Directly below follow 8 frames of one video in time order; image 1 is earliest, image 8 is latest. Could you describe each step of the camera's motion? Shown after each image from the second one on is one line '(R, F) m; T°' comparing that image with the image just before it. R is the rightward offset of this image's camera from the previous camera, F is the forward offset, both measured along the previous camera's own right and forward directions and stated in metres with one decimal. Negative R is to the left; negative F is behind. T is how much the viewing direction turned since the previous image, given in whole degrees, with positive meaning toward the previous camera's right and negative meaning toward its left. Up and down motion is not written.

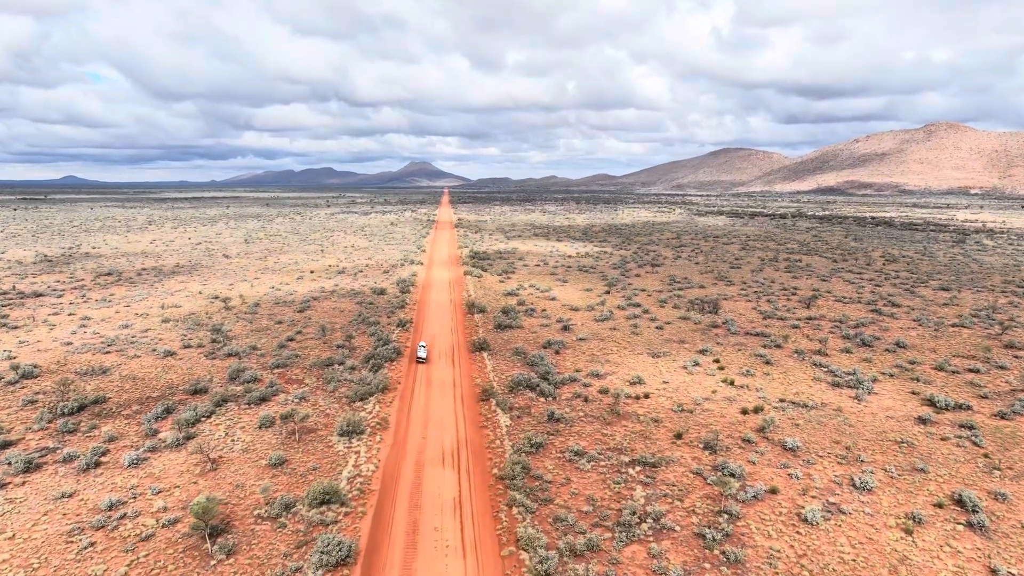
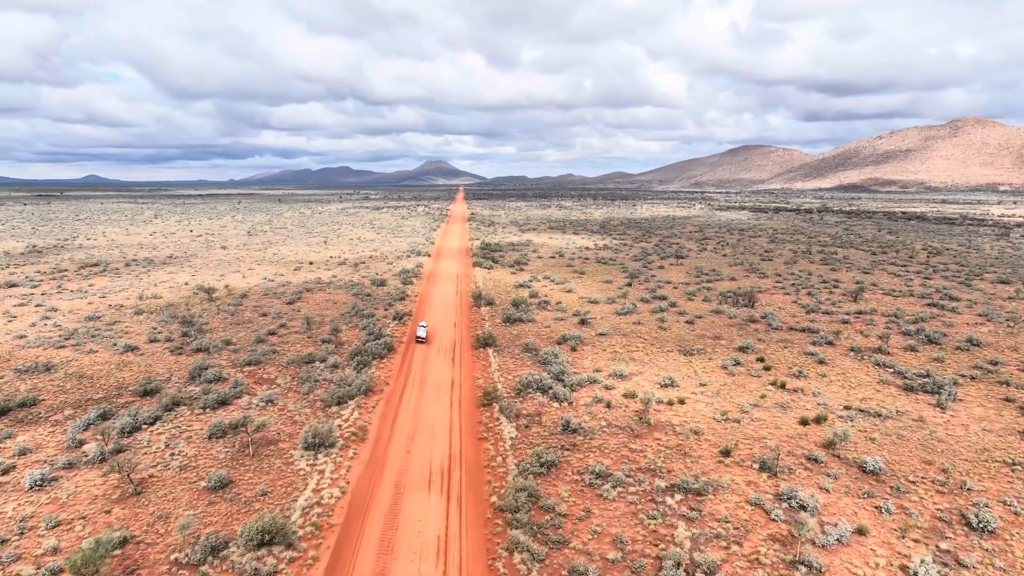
(+0.2, +4.1) m; -1°
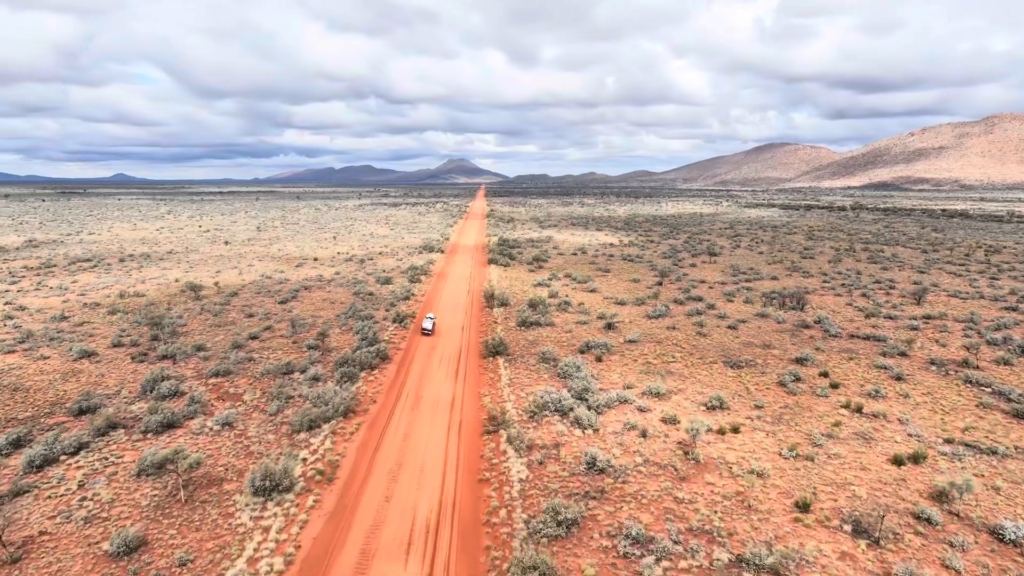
(+0.2, +4.0) m; -2°
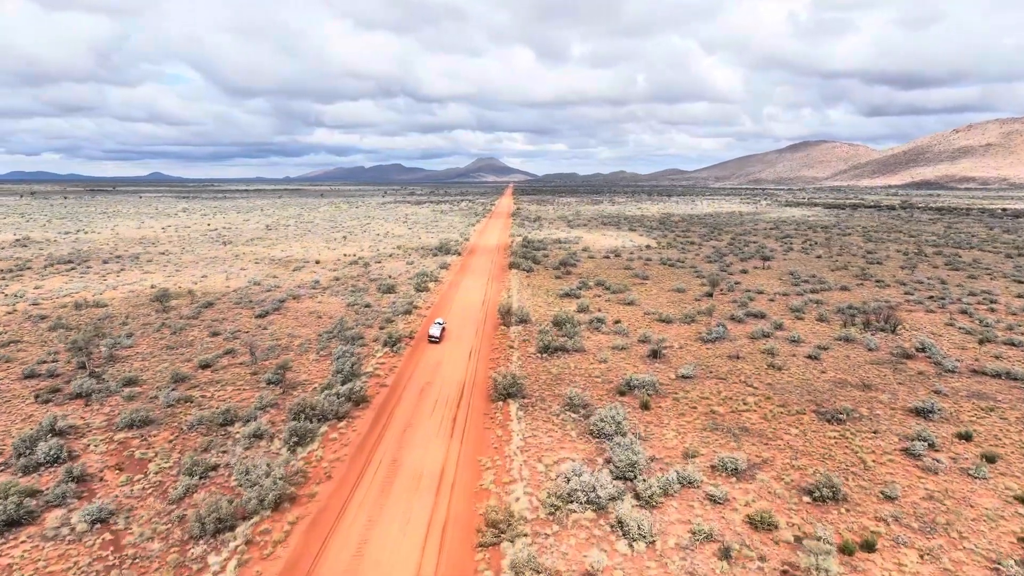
(+0.3, +5.7) m; -2°
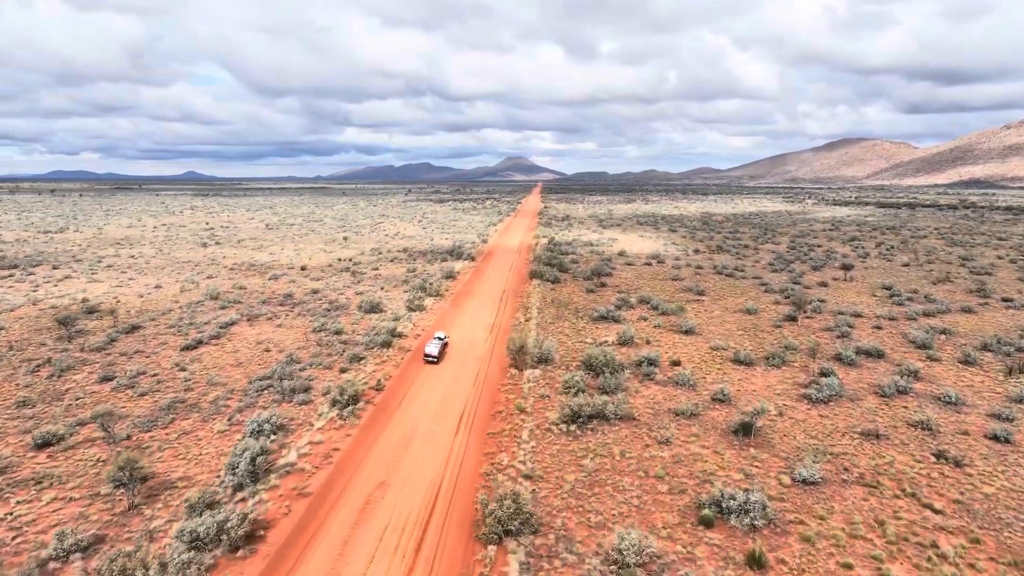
(+0.3, +7.7) m; -2°
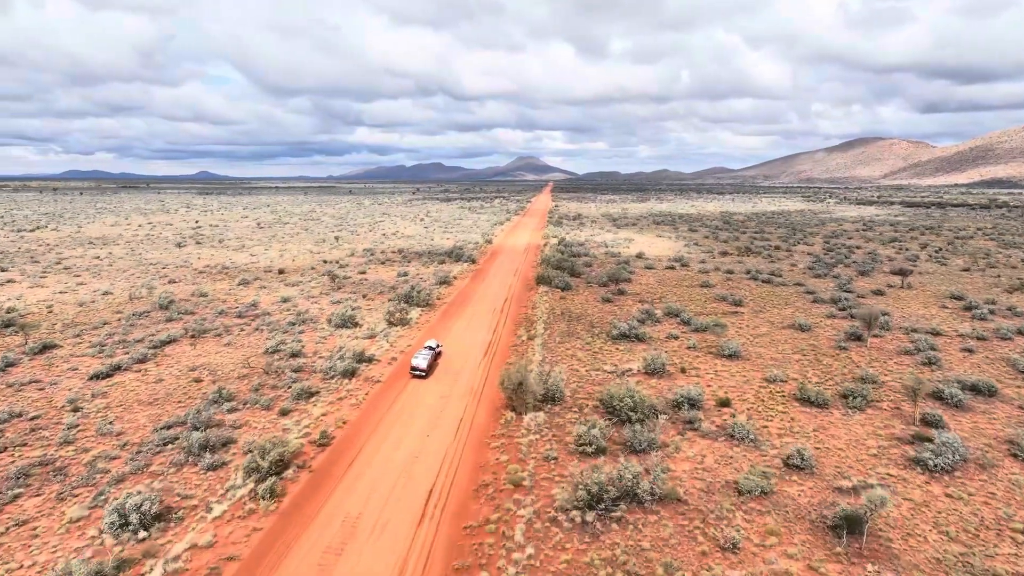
(+0.3, +4.6) m; -1°
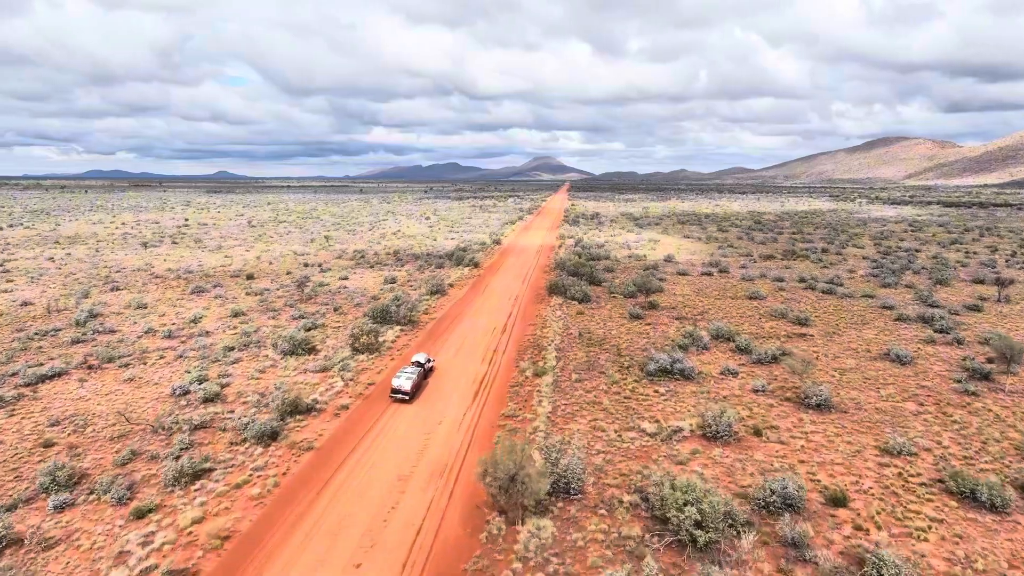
(+0.3, +5.3) m; -1°
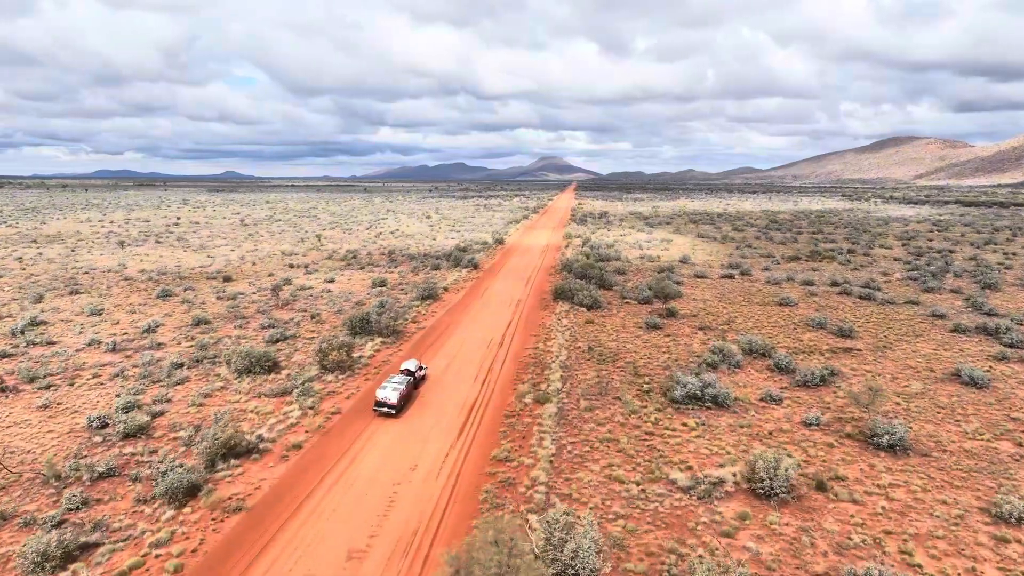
(+0.2, +2.7) m; -1°
